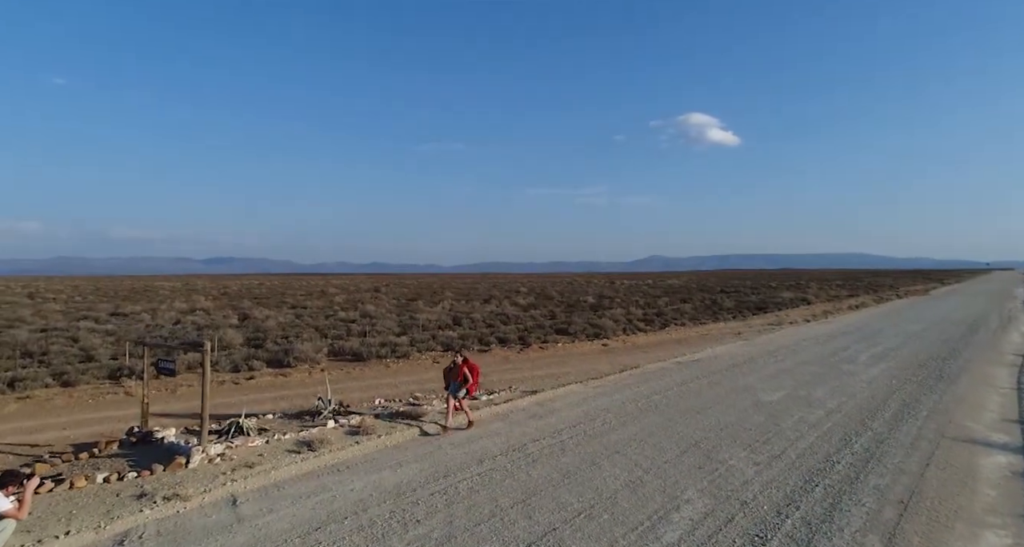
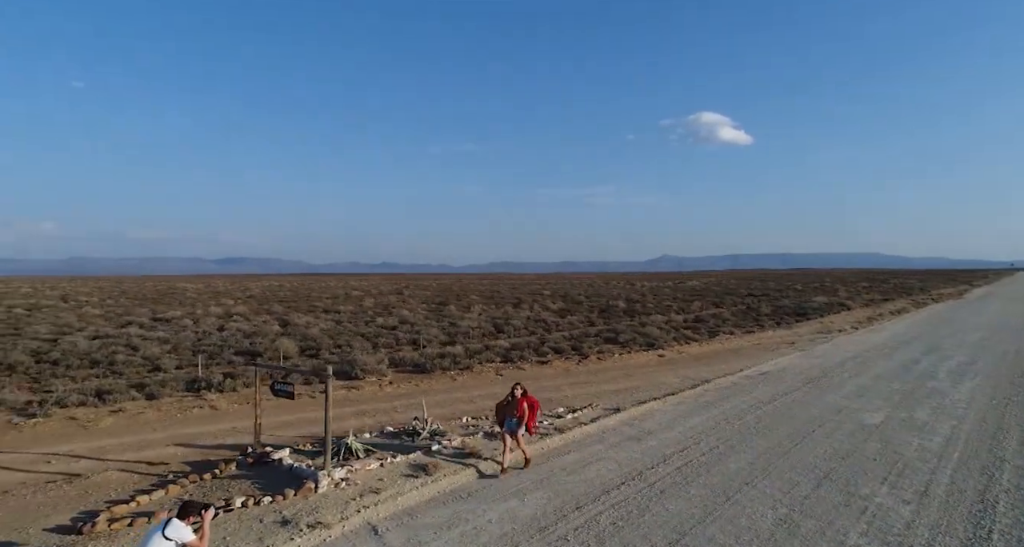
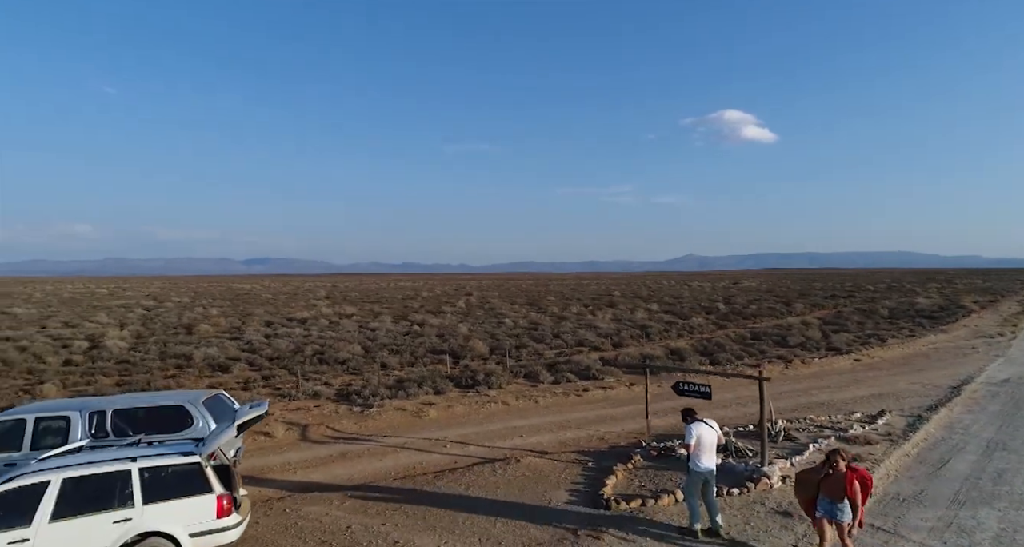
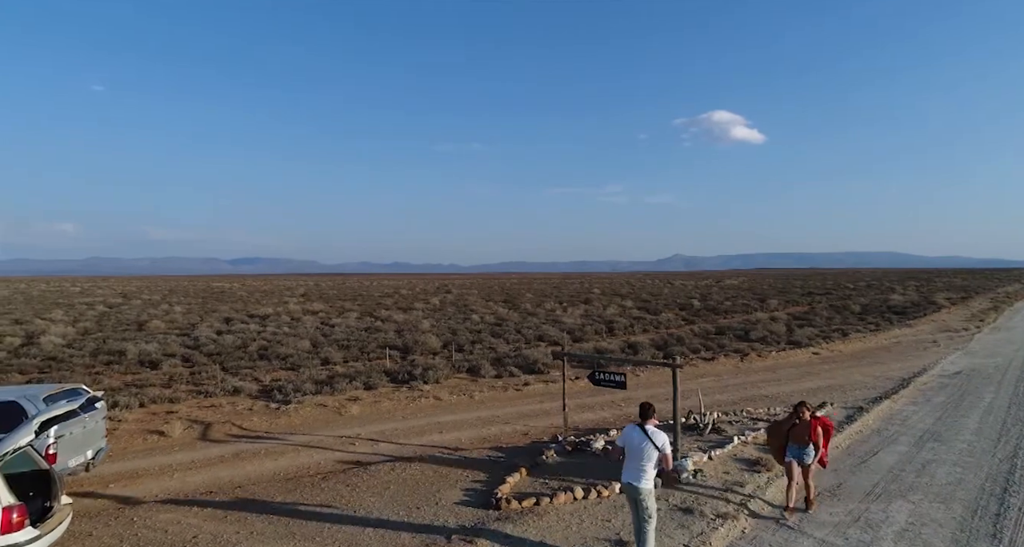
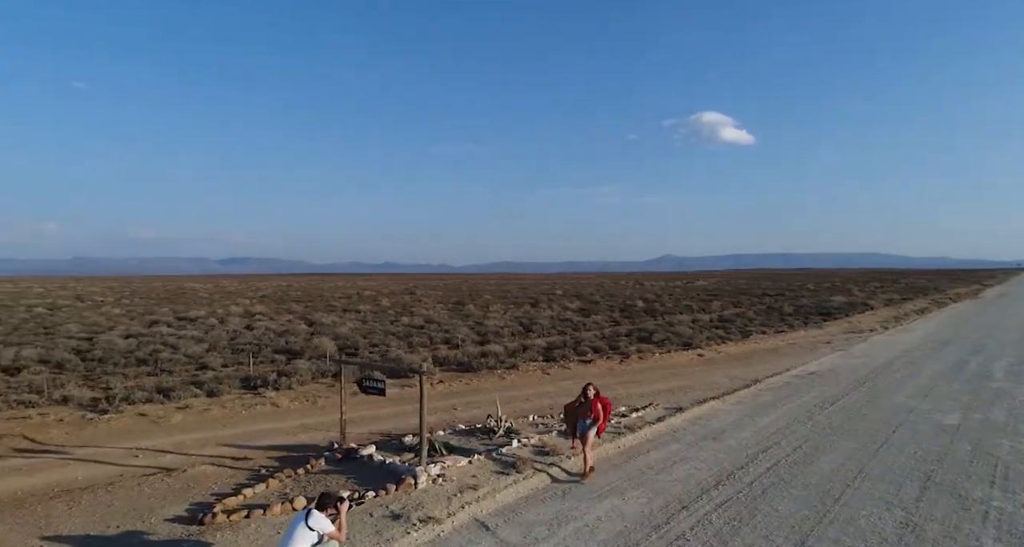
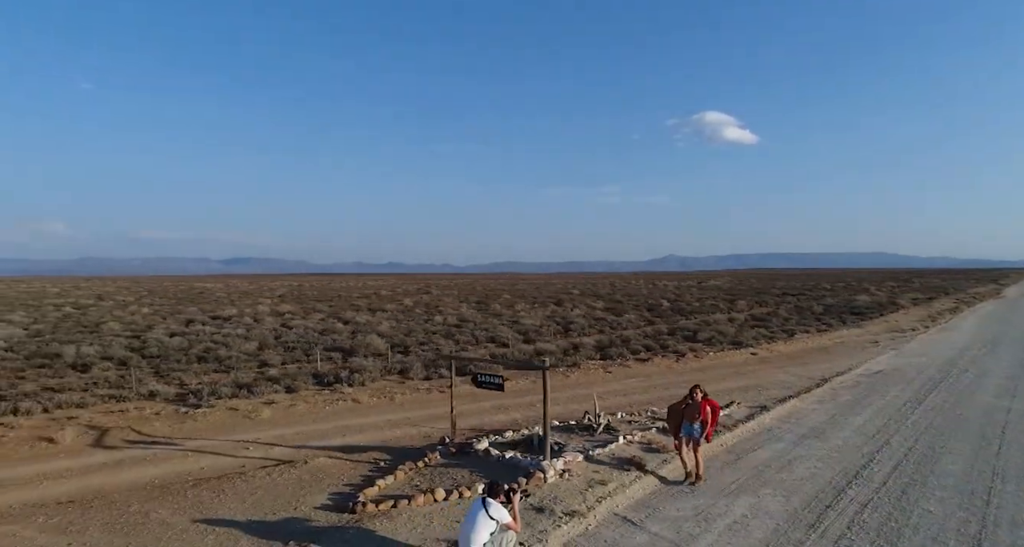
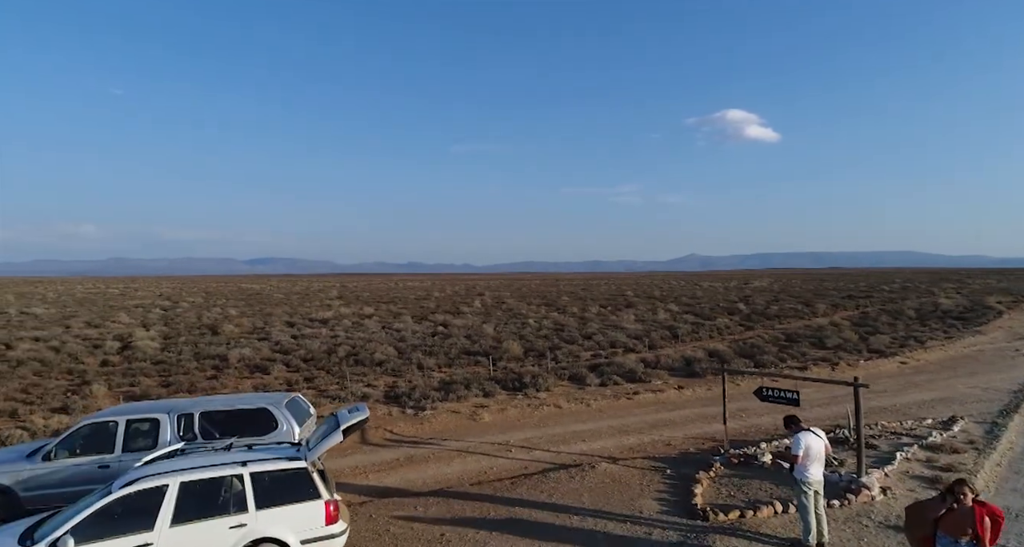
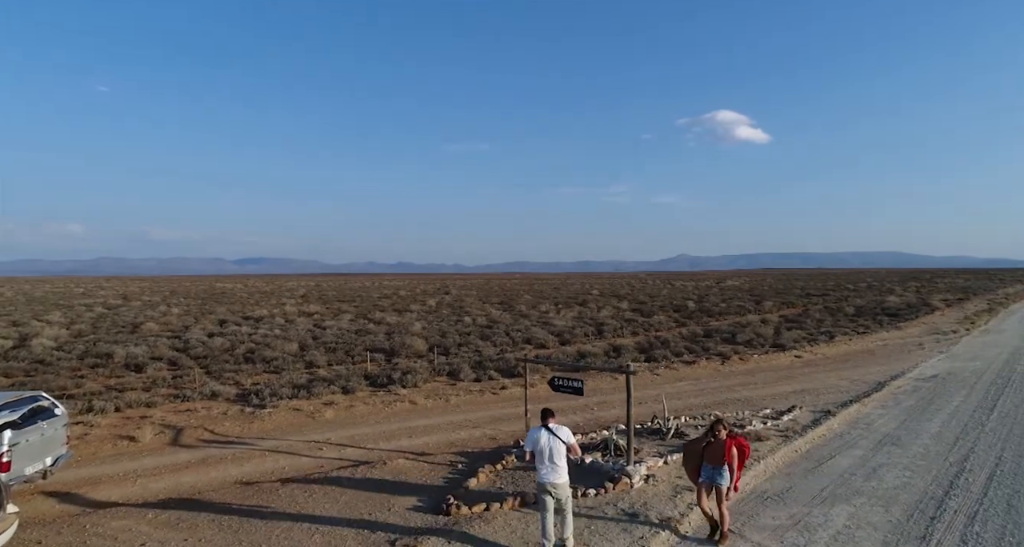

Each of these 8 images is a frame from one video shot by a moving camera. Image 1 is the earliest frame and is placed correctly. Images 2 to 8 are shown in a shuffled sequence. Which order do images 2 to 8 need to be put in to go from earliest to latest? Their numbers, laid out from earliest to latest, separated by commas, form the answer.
2, 5, 6, 4, 8, 3, 7
